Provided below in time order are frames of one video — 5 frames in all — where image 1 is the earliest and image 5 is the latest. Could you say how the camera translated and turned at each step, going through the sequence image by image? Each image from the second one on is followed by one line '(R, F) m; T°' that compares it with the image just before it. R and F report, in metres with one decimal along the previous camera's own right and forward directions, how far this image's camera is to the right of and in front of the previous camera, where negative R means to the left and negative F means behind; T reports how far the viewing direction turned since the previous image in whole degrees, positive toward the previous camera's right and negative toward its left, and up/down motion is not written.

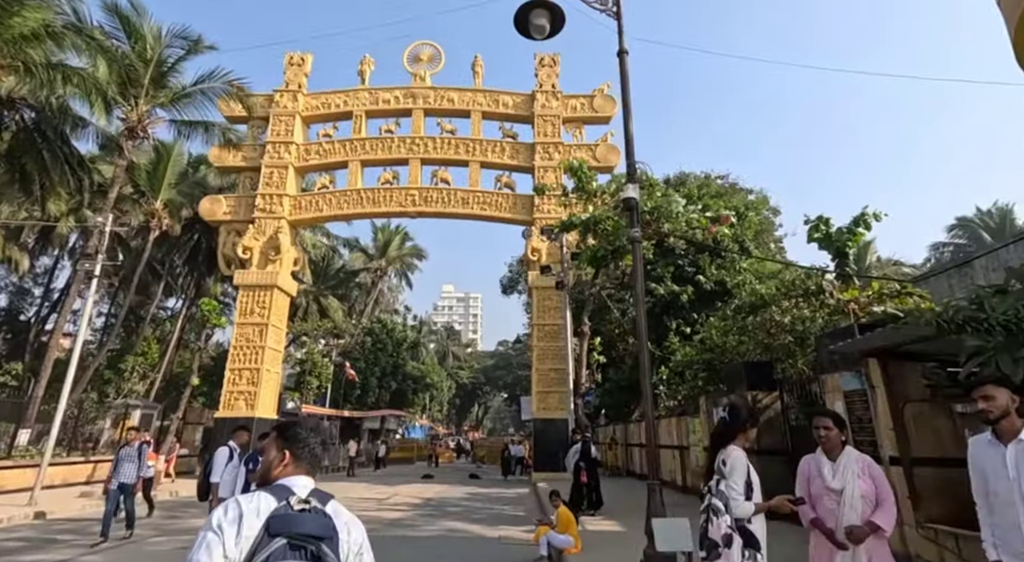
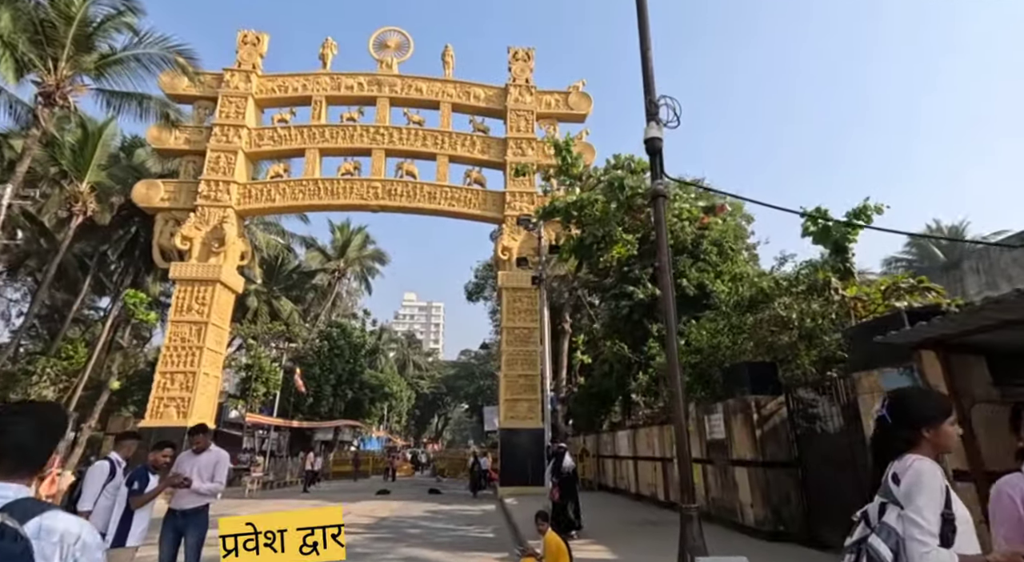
(-0.1, +1.0) m; +4°
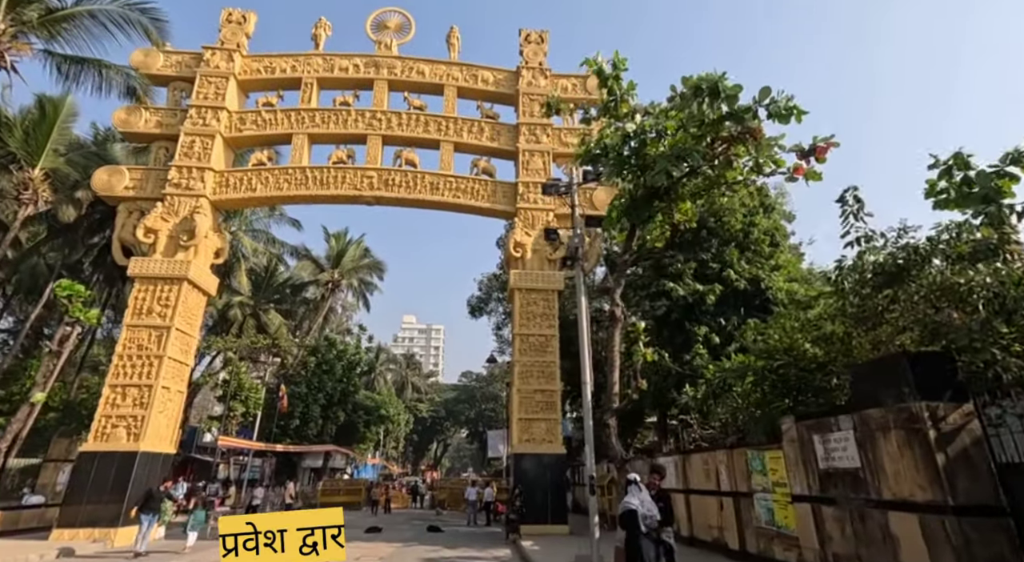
(-0.3, +2.0) m; 0°
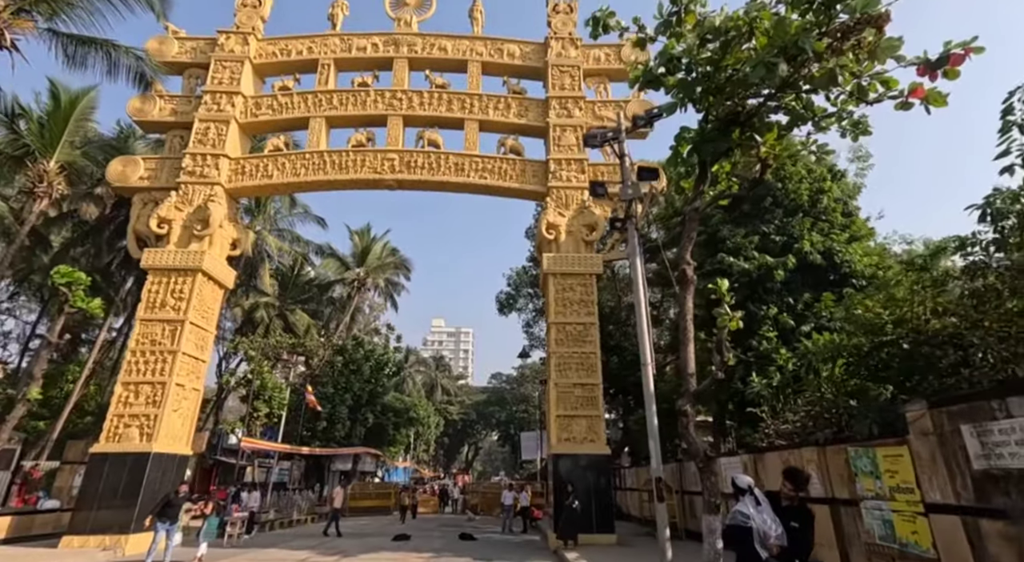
(-0.1, +1.0) m; -3°
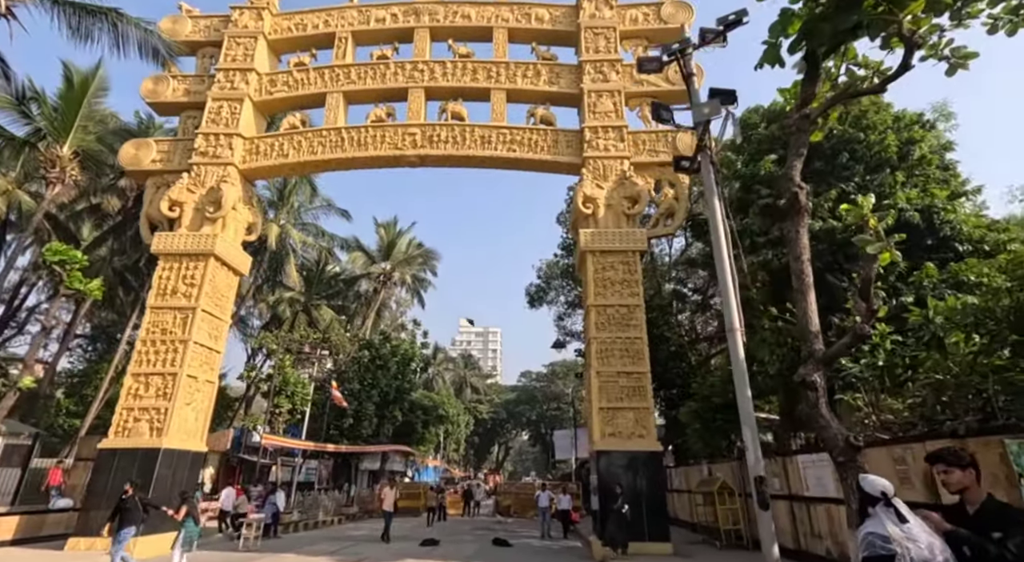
(-0.1, +1.0) m; -3°
